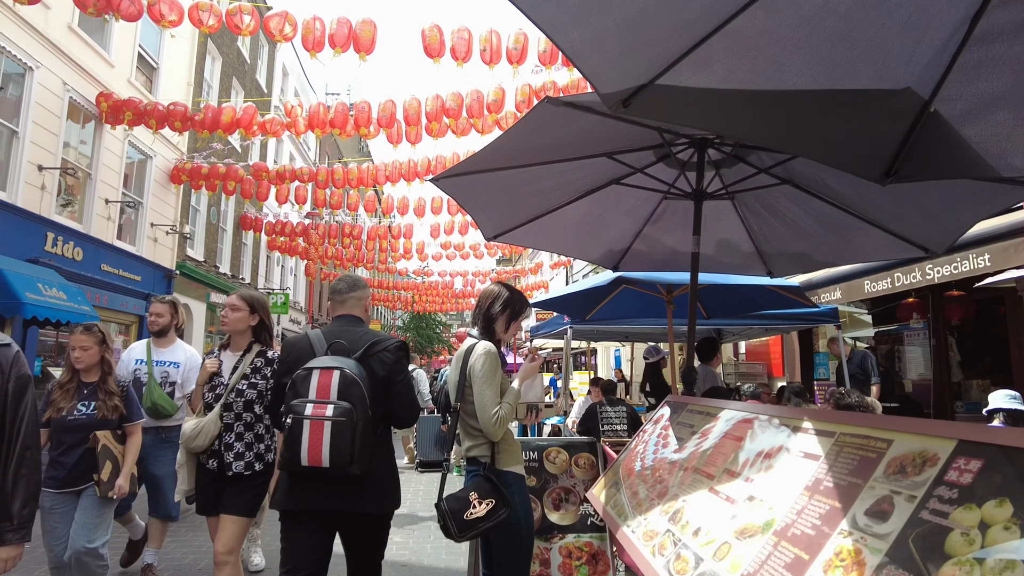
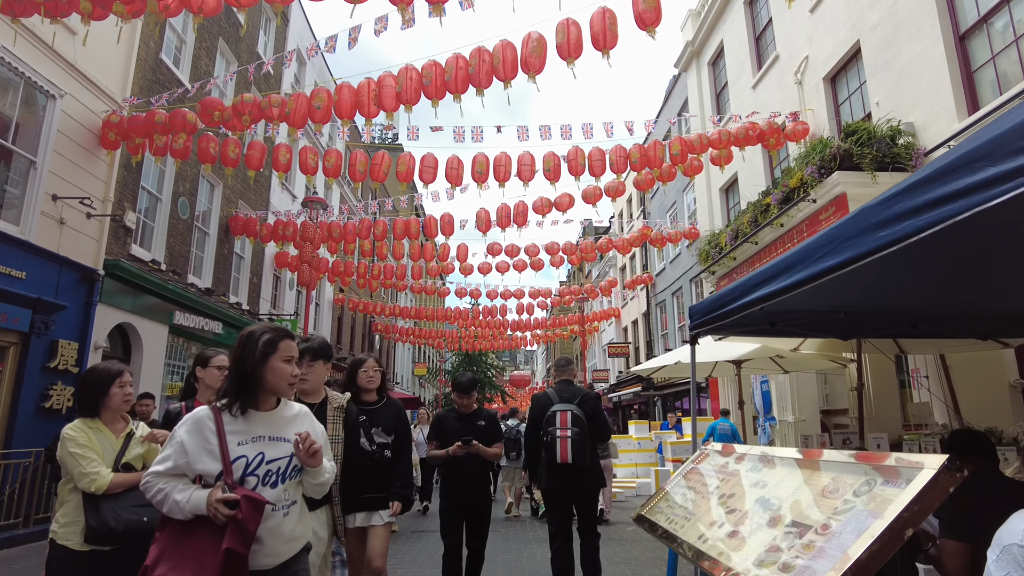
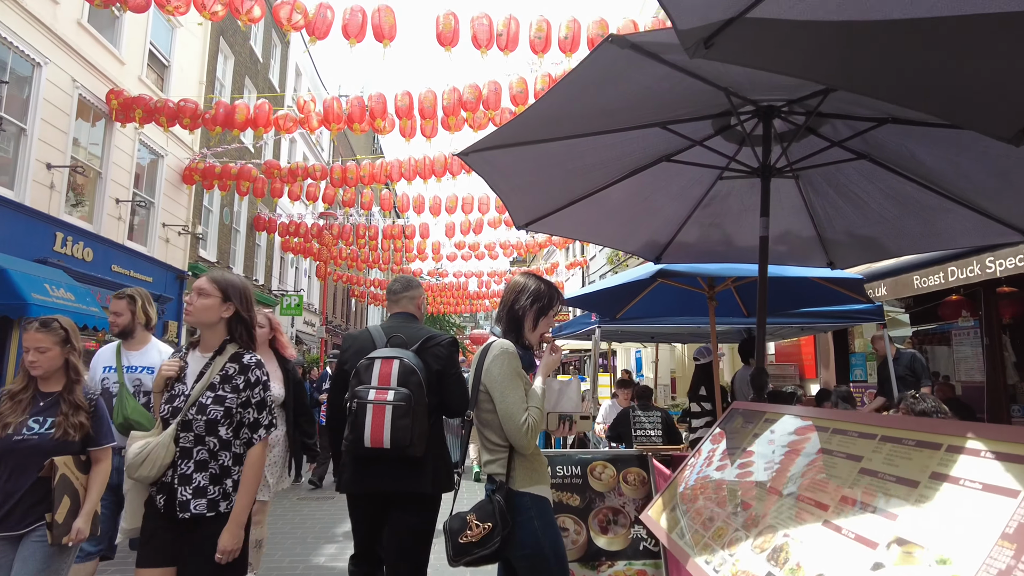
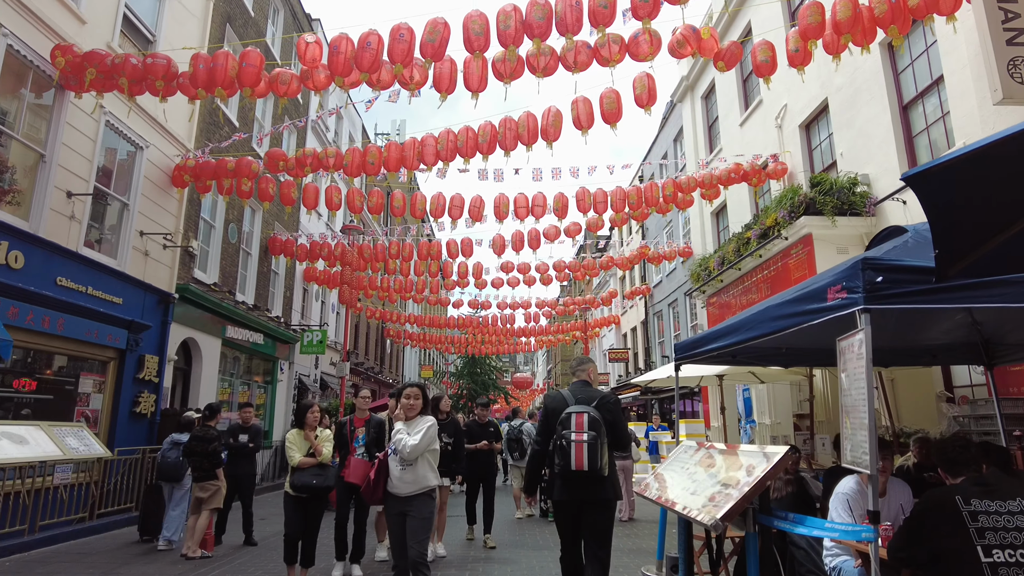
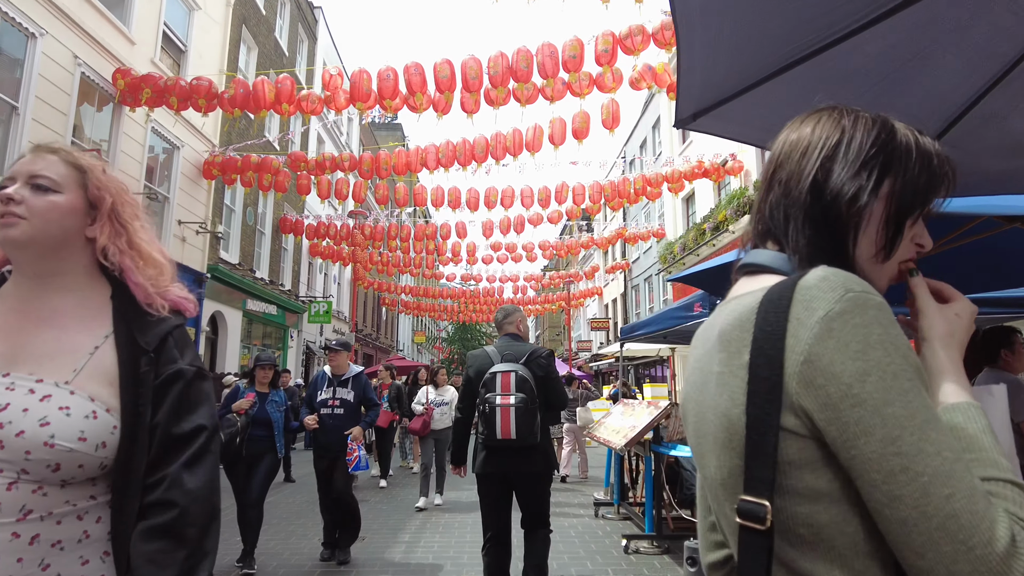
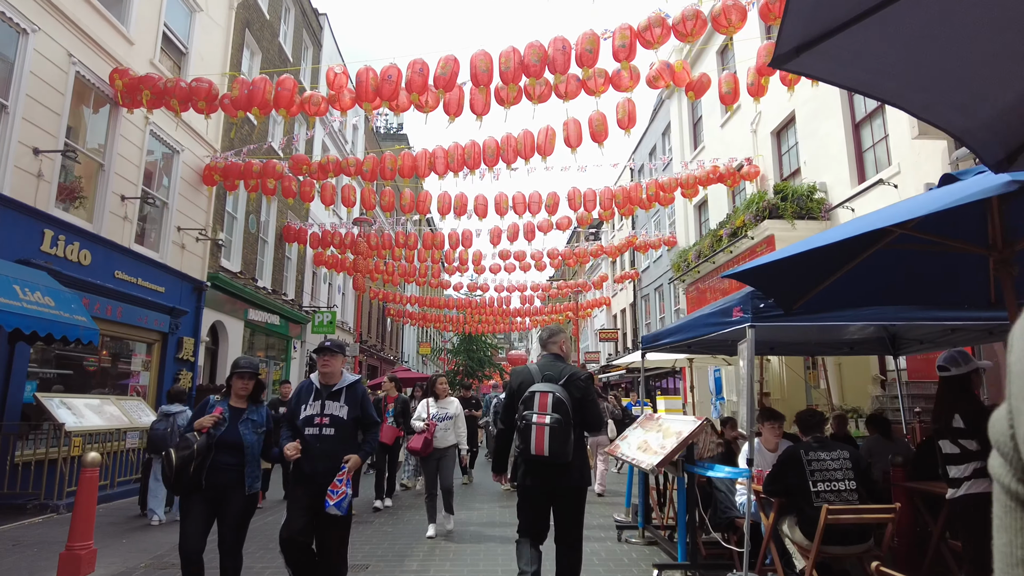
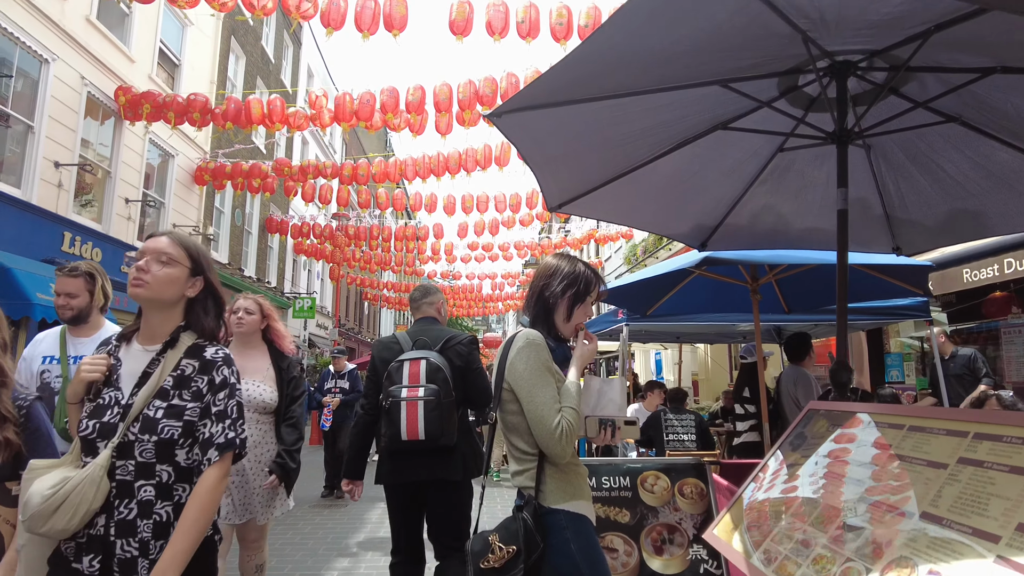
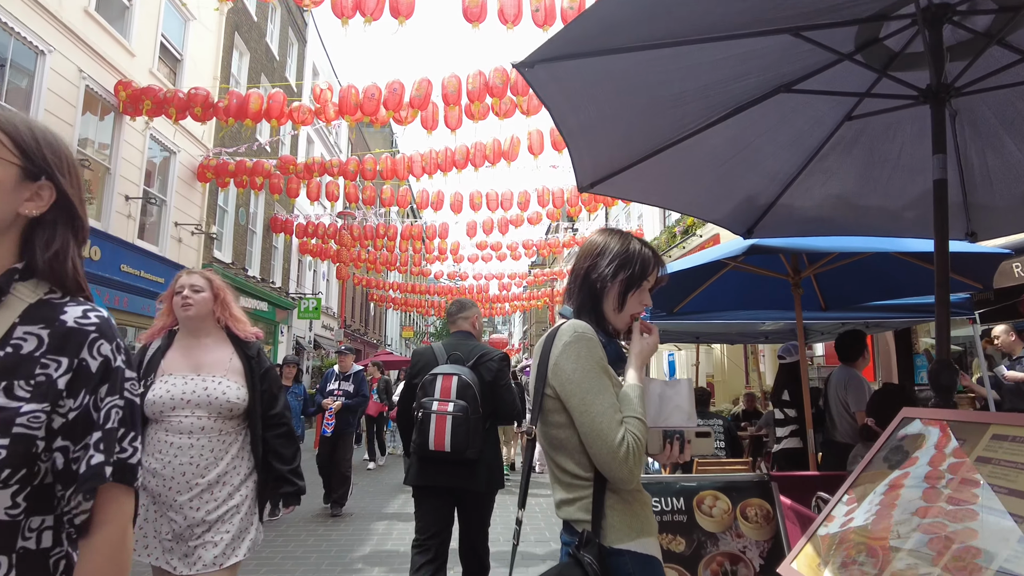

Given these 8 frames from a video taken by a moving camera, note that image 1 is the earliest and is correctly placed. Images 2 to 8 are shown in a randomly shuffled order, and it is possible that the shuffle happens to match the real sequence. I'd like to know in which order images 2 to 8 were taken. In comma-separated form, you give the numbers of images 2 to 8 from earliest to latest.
3, 7, 8, 5, 6, 4, 2
